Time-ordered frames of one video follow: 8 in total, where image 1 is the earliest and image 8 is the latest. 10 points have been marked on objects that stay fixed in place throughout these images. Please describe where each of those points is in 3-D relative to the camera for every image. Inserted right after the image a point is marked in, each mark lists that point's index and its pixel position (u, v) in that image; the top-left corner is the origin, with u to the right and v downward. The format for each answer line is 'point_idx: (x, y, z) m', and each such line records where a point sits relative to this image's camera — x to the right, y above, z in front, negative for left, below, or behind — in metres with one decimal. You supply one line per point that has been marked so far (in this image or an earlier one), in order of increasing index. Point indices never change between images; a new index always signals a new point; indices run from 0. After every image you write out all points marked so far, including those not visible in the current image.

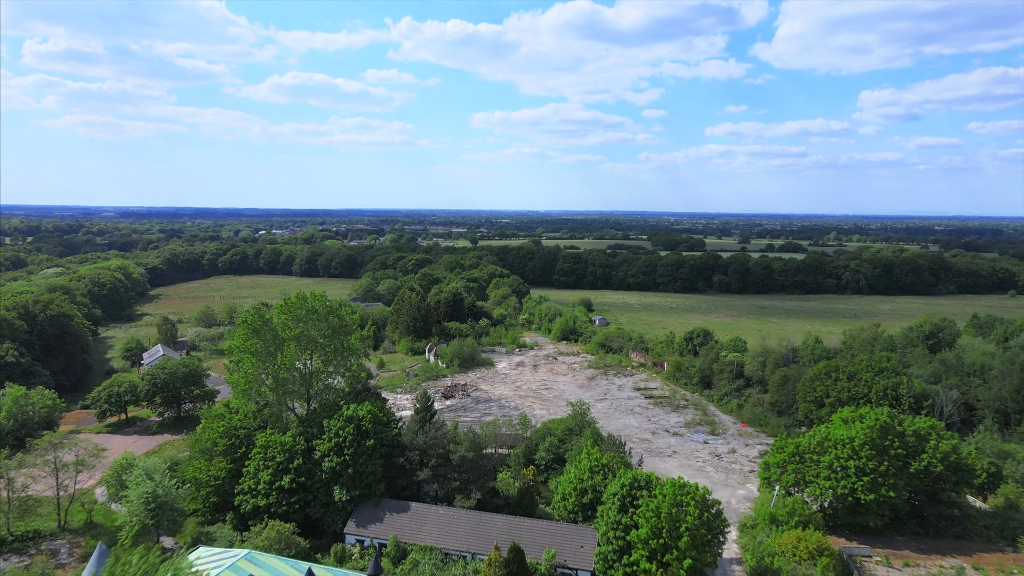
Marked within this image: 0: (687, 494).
0: (+3.9, -4.6, +16.5) m
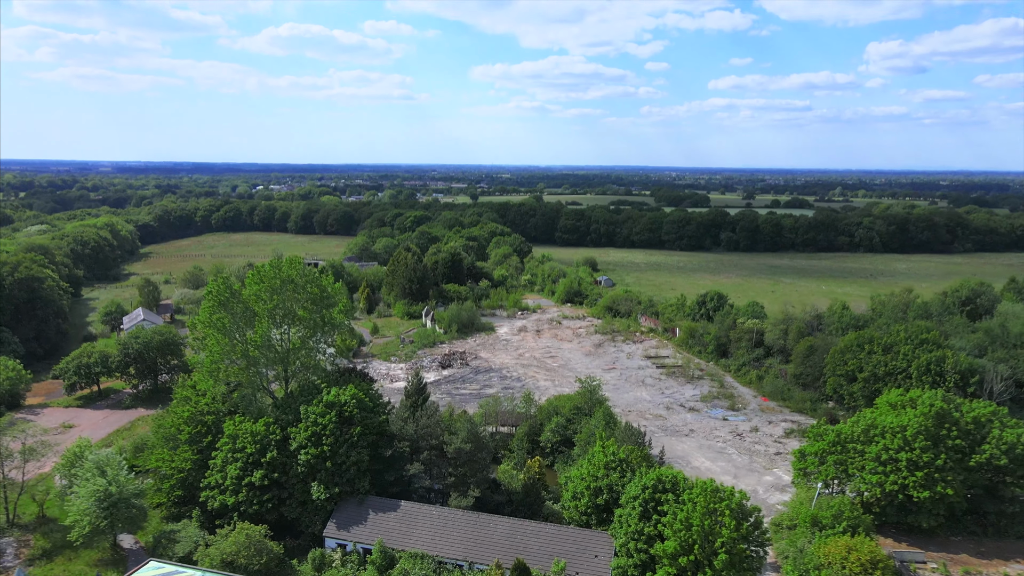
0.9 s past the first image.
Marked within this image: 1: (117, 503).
0: (+3.9, -4.0, +14.1) m
1: (-9.2, -5.0, +17.2) m
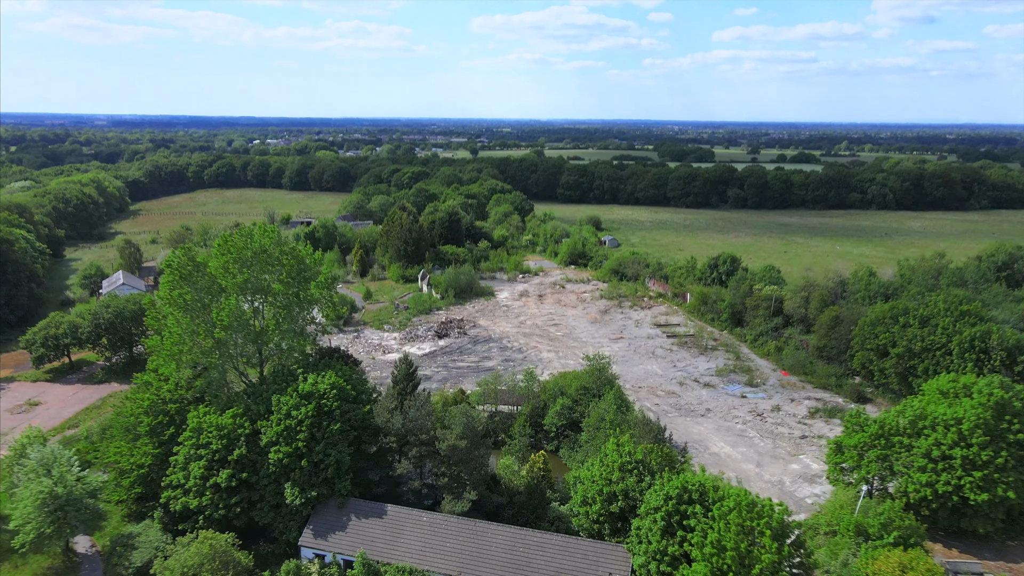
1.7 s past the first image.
0: (+4.0, -3.7, +12.0) m
1: (-9.1, -4.5, +15.2) m
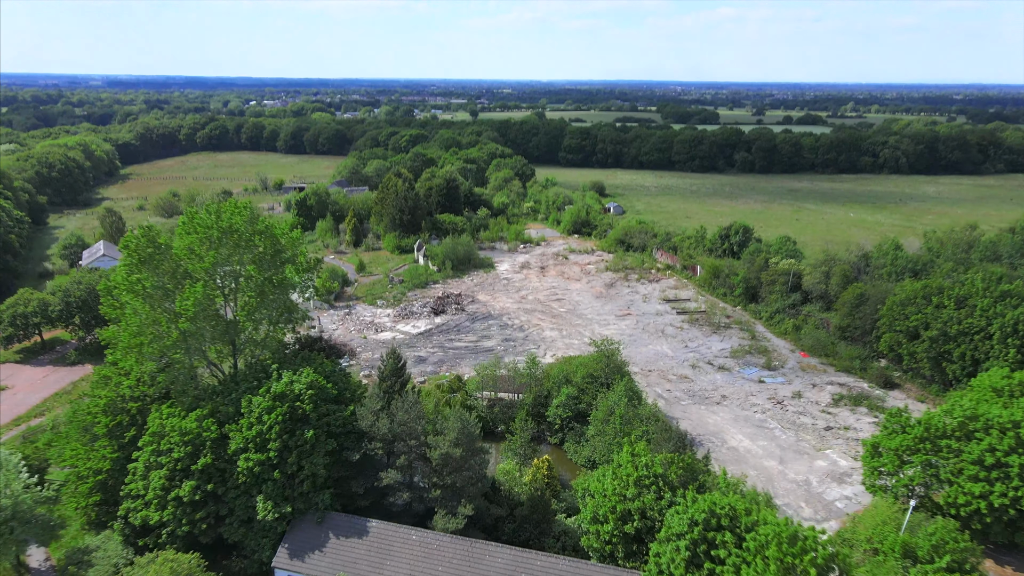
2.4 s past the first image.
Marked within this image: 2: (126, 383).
0: (+4.0, -3.6, +10.3) m
1: (-9.1, -4.2, +13.5) m
2: (-7.9, -1.9, +15.2) m
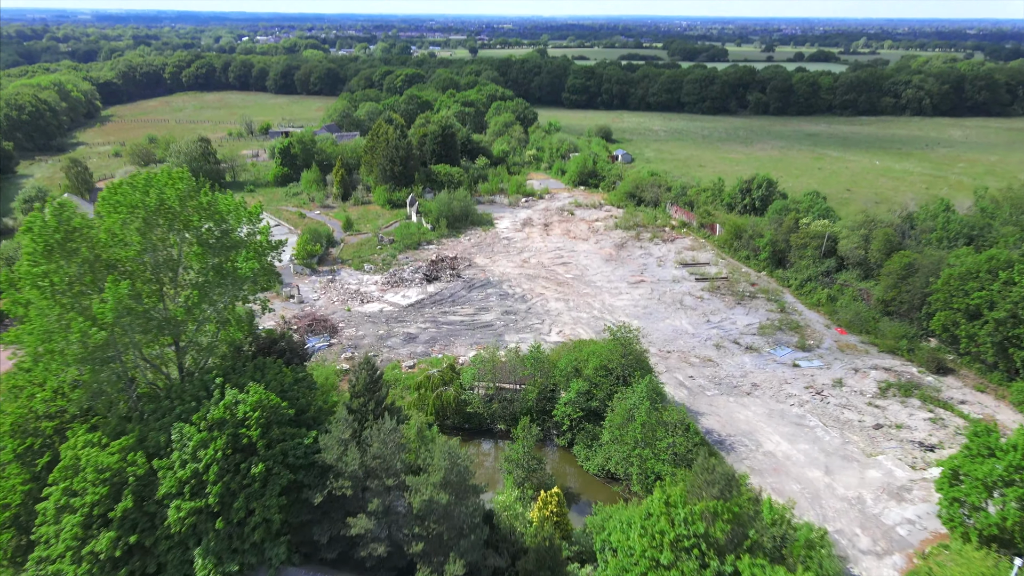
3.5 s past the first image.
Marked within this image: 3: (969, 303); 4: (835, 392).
0: (+4.0, -3.9, +7.6) m
1: (-9.1, -4.2, +10.9) m
2: (-7.9, -1.8, +12.4) m
3: (+12.2, -0.4, +19.7) m
4: (+8.4, -2.7, +19.3) m
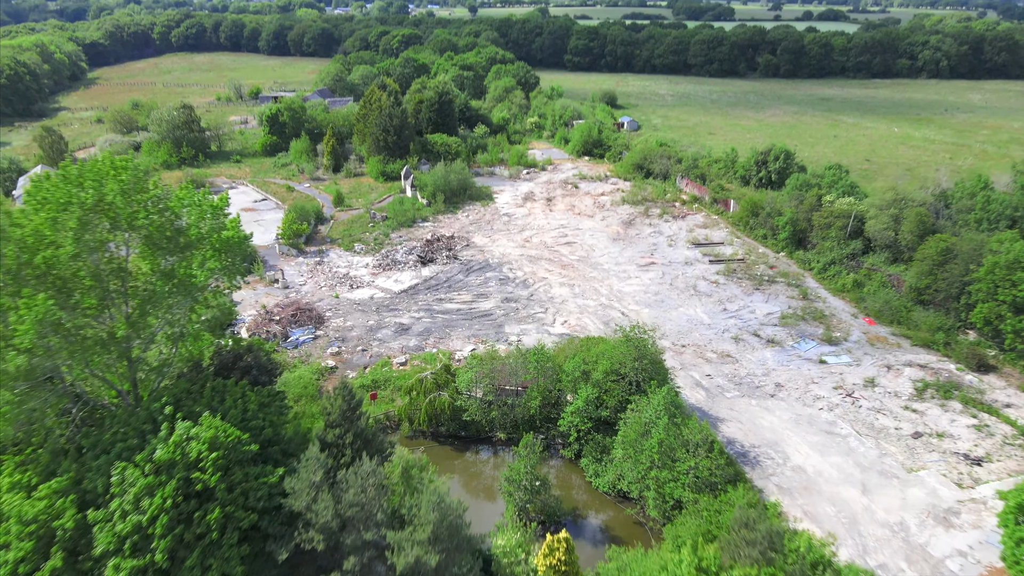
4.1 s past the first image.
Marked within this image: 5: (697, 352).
0: (+4.0, -4.2, +6.0) m
1: (-9.1, -4.4, +9.3) m
2: (-7.9, -1.9, +10.7) m
3: (+12.2, -0.2, +17.9) m
4: (+8.4, -2.5, +17.6) m
5: (+4.8, -1.7, +19.4) m
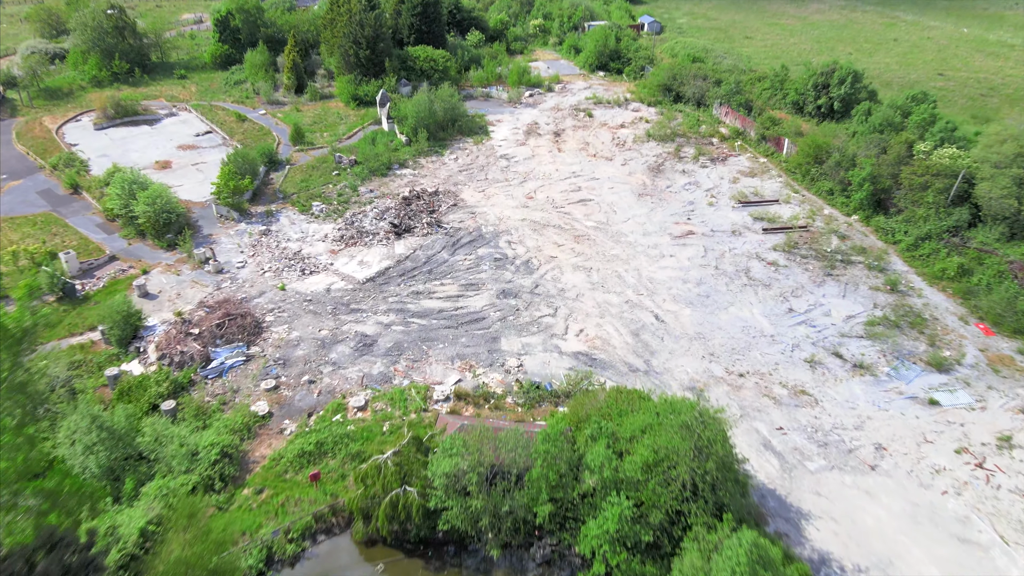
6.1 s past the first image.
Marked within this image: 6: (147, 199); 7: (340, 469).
0: (+4.0, -6.4, +1.4) m
1: (-9.1, -6.1, +4.7) m
2: (-7.9, -3.5, +5.8) m
3: (+12.1, -0.6, +12.6) m
4: (+8.4, -2.9, +12.7) m
5: (+4.8, -1.9, +14.3) m
6: (-9.6, +2.3, +19.5) m
7: (-2.9, -3.0, +12.5) m
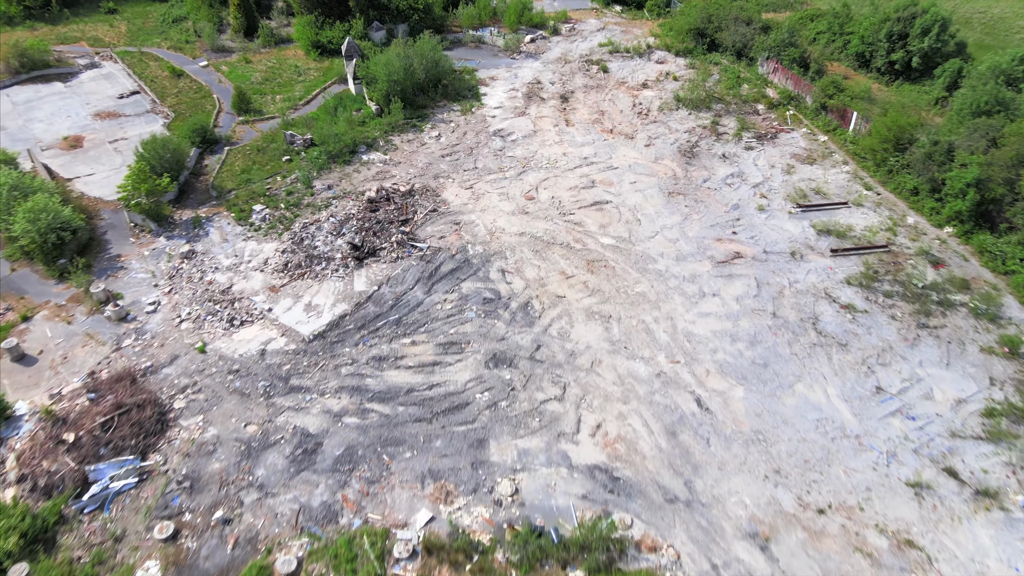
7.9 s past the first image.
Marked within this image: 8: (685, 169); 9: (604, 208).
0: (+3.8, -9.6, -1.9) m
1: (-9.3, -8.8, +1.4) m
2: (-8.1, -6.0, +2.0) m
3: (+12.0, -2.3, +8.4) m
4: (+8.3, -4.6, +8.8) m
5: (+4.7, -3.4, +10.3) m
6: (-9.7, +1.5, +14.9) m
7: (-3.0, -4.7, +8.6) m
8: (+4.2, +2.9, +18.0) m
9: (+2.1, +1.8, +16.6) m
